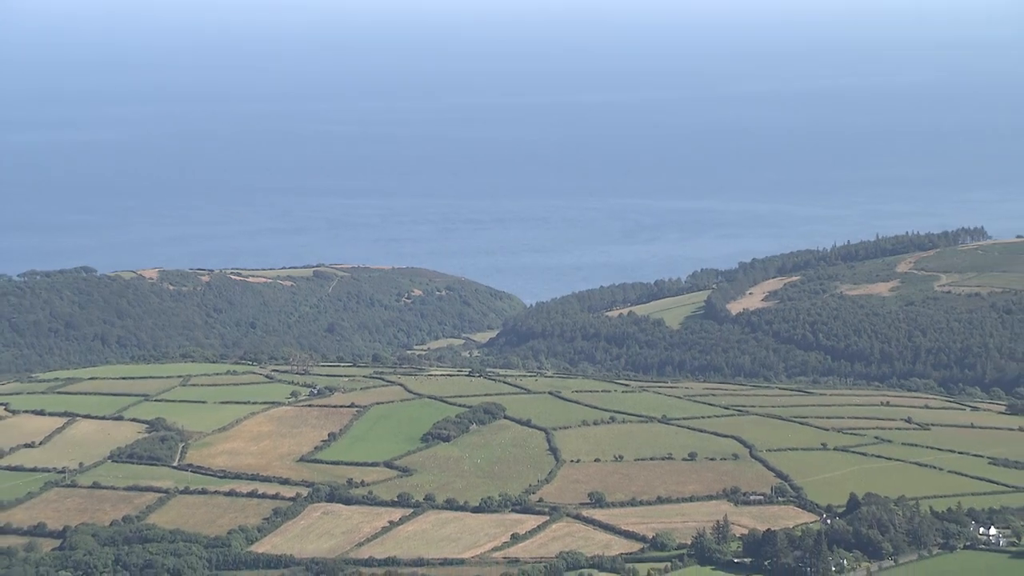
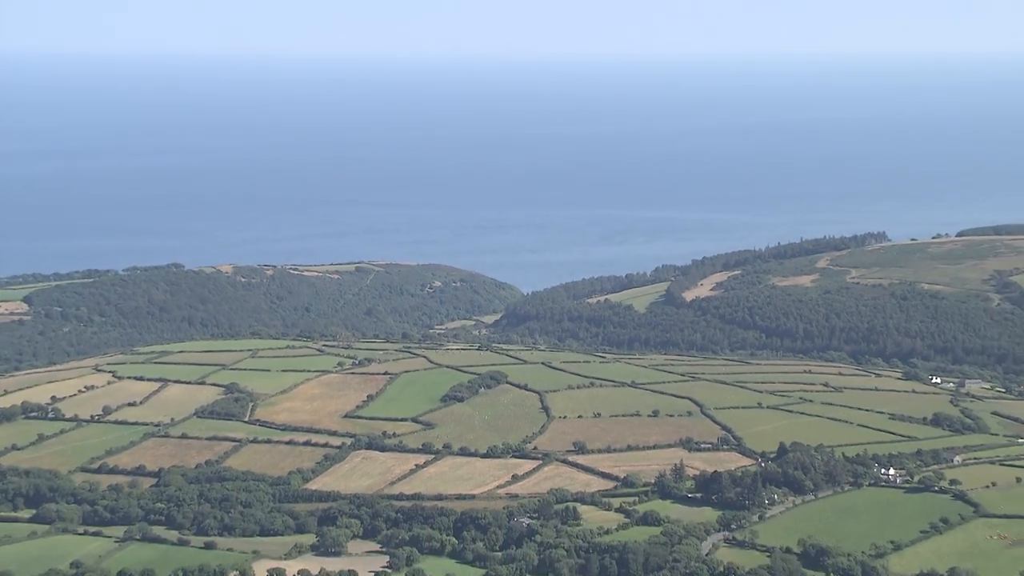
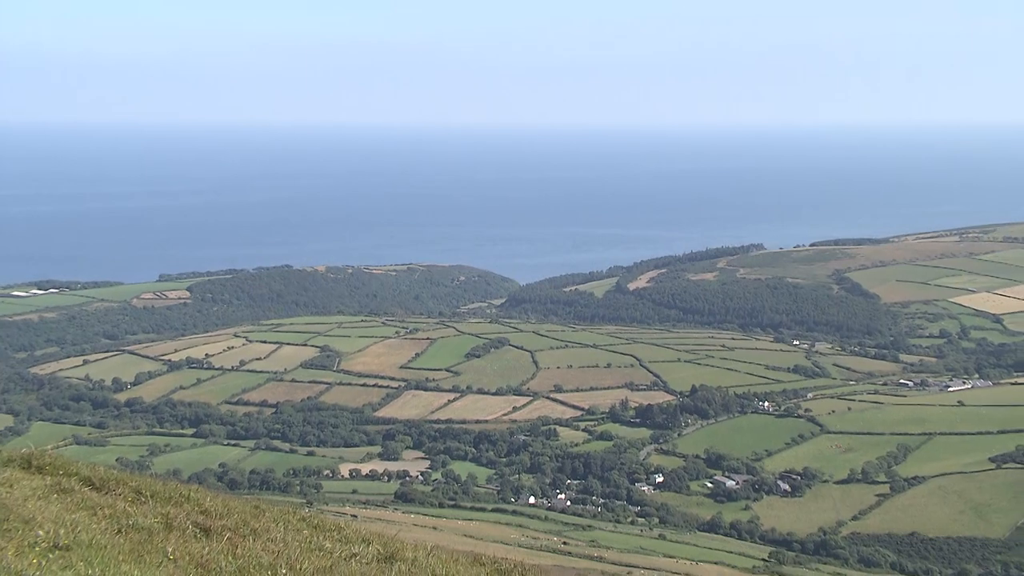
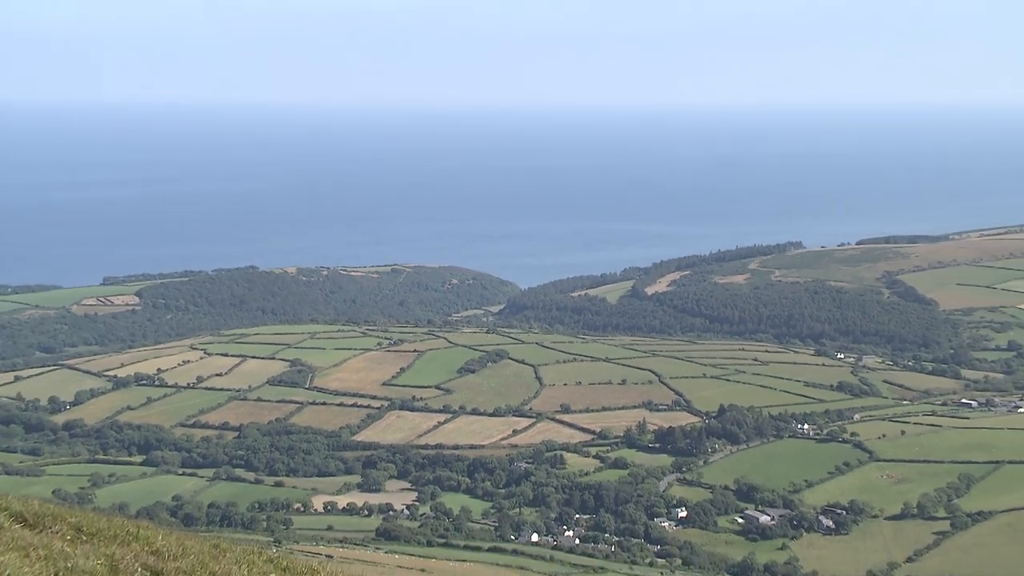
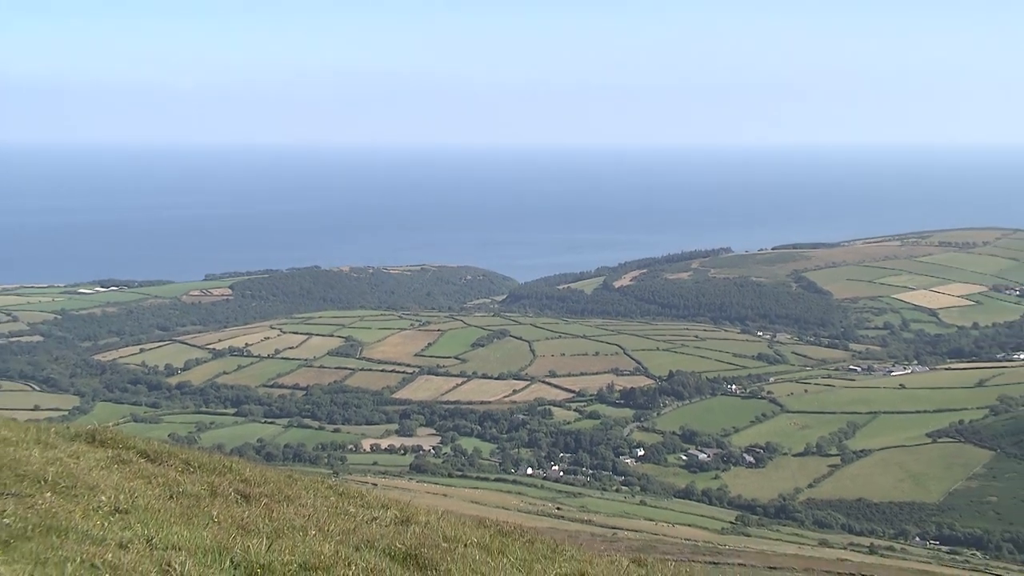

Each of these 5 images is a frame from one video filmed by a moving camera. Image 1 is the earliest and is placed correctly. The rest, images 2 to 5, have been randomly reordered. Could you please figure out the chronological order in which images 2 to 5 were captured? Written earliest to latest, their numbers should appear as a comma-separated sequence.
2, 4, 3, 5
